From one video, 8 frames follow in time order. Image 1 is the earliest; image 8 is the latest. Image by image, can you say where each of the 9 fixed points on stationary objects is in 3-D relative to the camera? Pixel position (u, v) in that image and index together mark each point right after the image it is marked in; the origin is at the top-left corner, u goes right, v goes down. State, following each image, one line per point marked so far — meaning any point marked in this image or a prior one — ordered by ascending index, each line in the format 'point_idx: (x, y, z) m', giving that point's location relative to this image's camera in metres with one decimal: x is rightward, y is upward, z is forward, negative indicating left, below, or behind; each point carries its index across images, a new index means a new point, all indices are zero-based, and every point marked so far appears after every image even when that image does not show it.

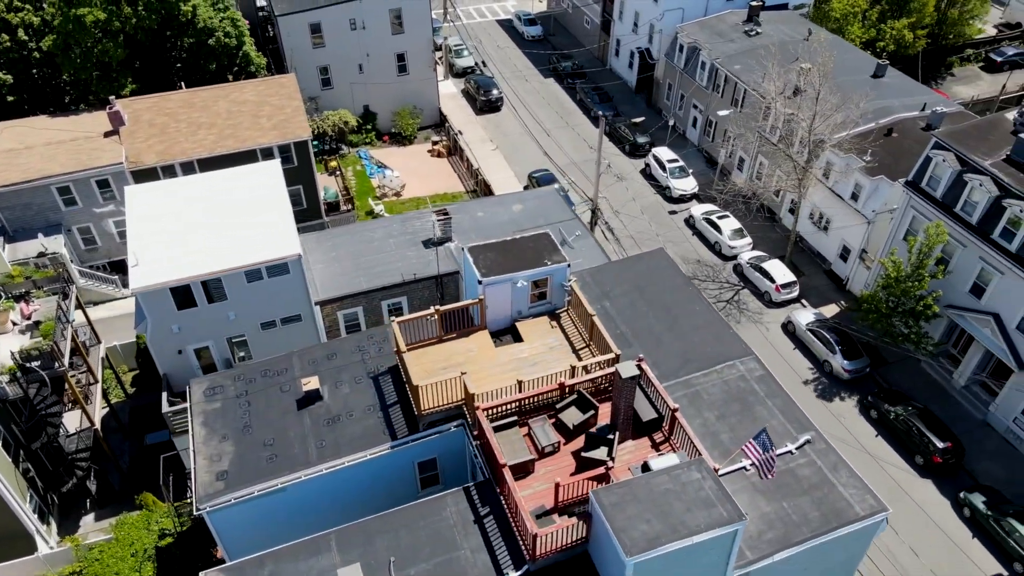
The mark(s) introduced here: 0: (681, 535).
0: (+3.0, -4.3, +12.8) m
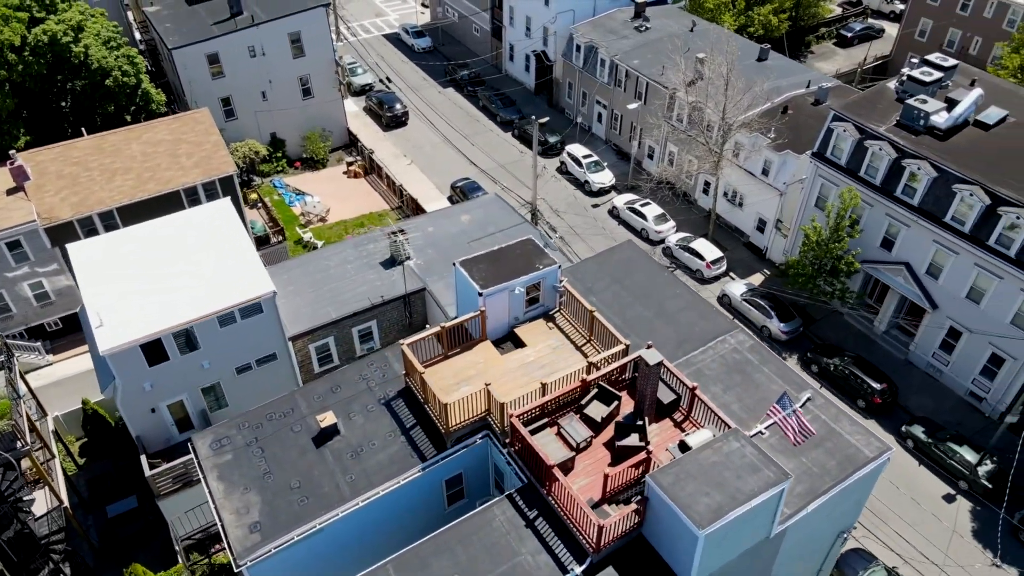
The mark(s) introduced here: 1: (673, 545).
0: (+4.3, -4.0, +13.8) m
1: (+3.2, -5.0, +14.2) m
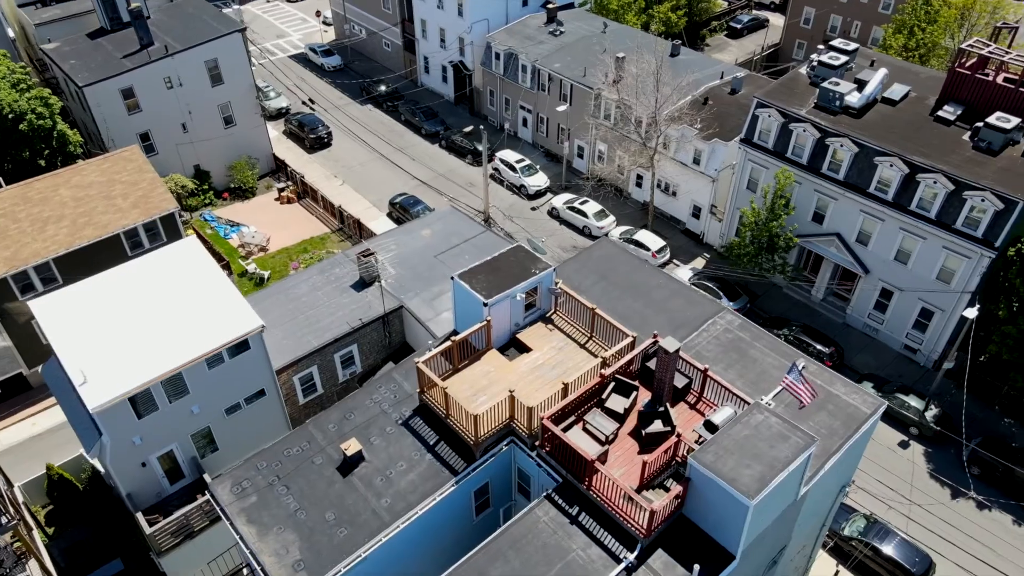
0: (+5.4, -3.6, +14.7) m
1: (+4.3, -4.7, +15.0) m
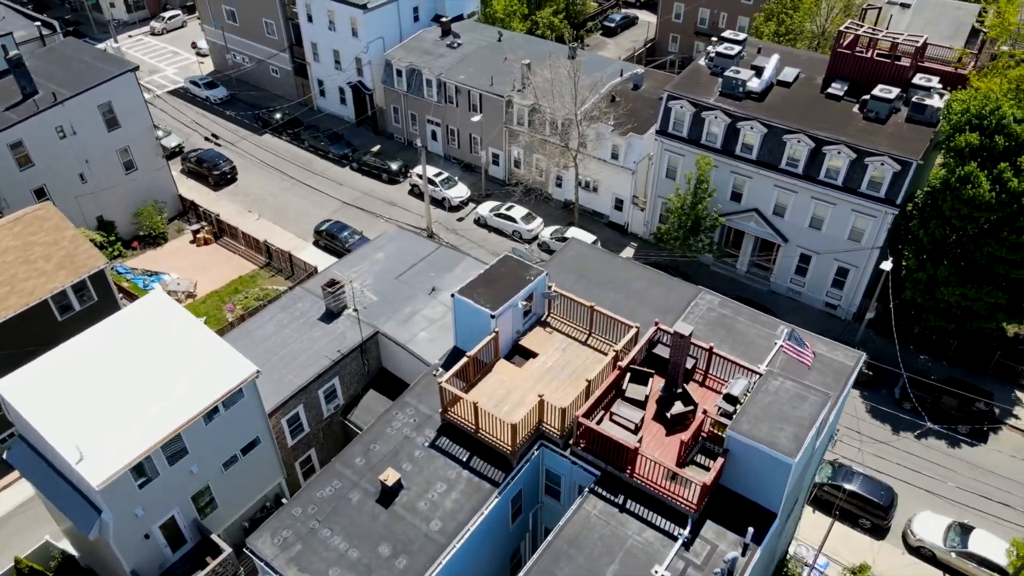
0: (+6.5, -3.0, +16.1) m
1: (+5.5, -4.3, +16.2) m
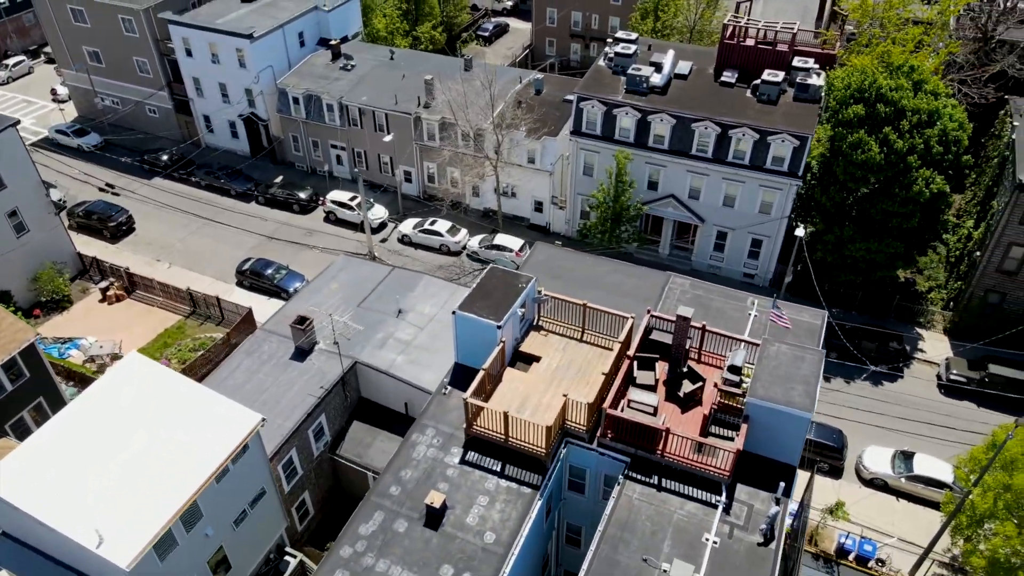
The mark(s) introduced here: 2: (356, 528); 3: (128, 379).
0: (+7.3, -2.3, +17.8) m
1: (+6.5, -3.7, +17.8) m
2: (-3.7, -5.7, +17.4) m
3: (-10.4, -2.5, +20.1) m
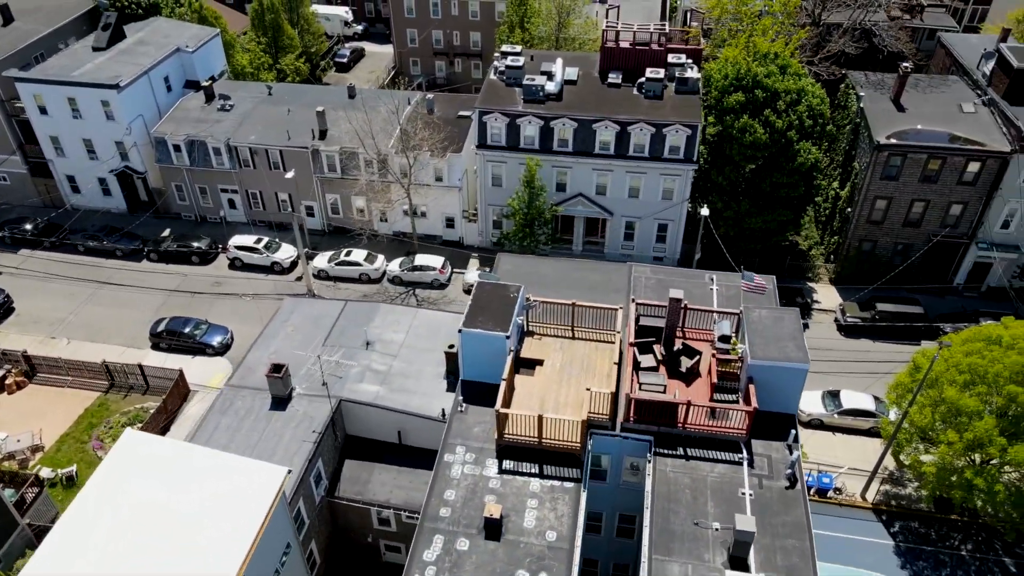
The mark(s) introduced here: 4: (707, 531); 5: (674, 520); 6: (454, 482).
0: (+7.8, -1.3, +20.1) m
1: (+7.3, -2.8, +19.9) m
2: (-2.2, -6.4, +17.5) m
3: (-9.7, -4.4, +18.8) m
4: (+4.7, -5.9, +17.9) m
5: (+3.9, -5.7, +18.1) m
6: (-1.5, -5.0, +19.0) m
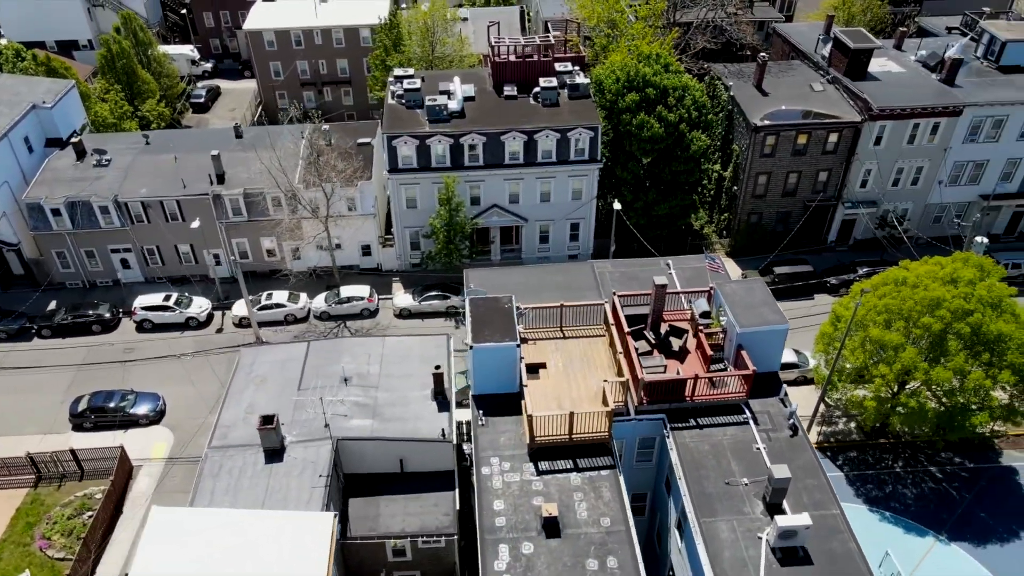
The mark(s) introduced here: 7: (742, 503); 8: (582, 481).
0: (+7.9, -0.4, +22.5) m
1: (+7.7, -2.0, +22.2) m
2: (-0.5, -6.9, +18.0) m
3: (-8.4, -6.0, +17.8) m
4: (+6.0, -5.3, +19.7) m
5: (+5.2, -5.3, +19.7) m
6: (-0.4, -5.4, +19.6) m
7: (+6.1, -5.7, +19.3) m
8: (+1.9, -5.2, +19.9) m
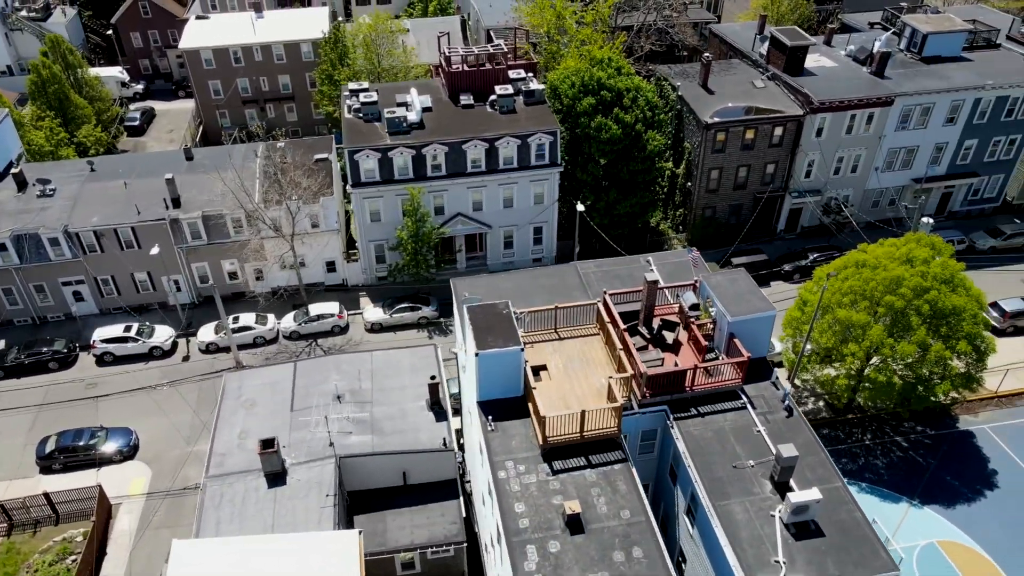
0: (+7.8, -0.1, +23.6) m
1: (+7.7, -1.6, +23.2) m
2: (+0.2, -7.0, +18.2) m
3: (-7.6, -6.7, +17.4) m
4: (+6.5, -5.1, +20.5) m
5: (+5.7, -5.1, +20.5) m
6: (+0.2, -5.6, +19.9) m
7: (+6.6, -5.4, +20.2) m
8: (+2.4, -5.2, +20.4) m
